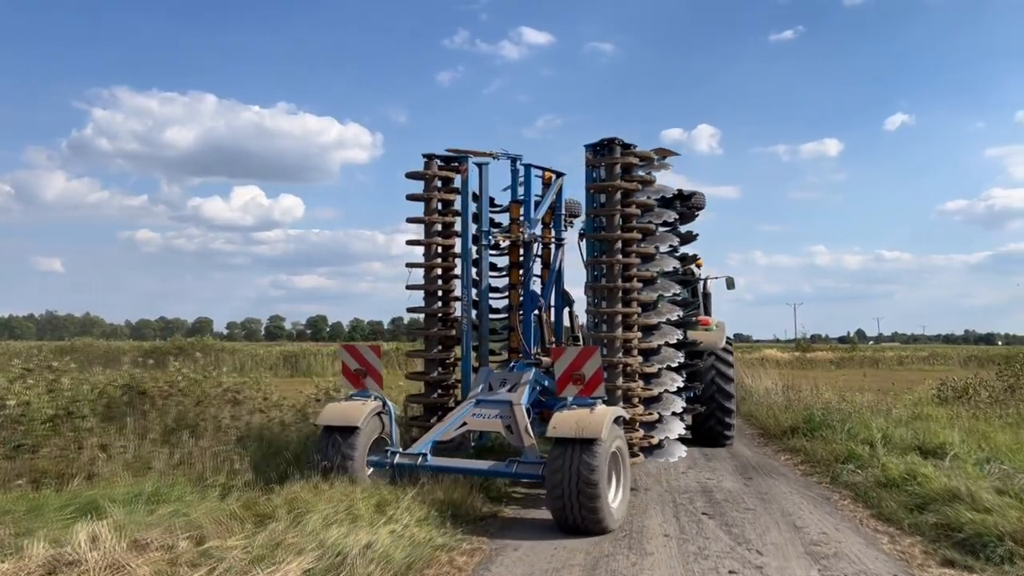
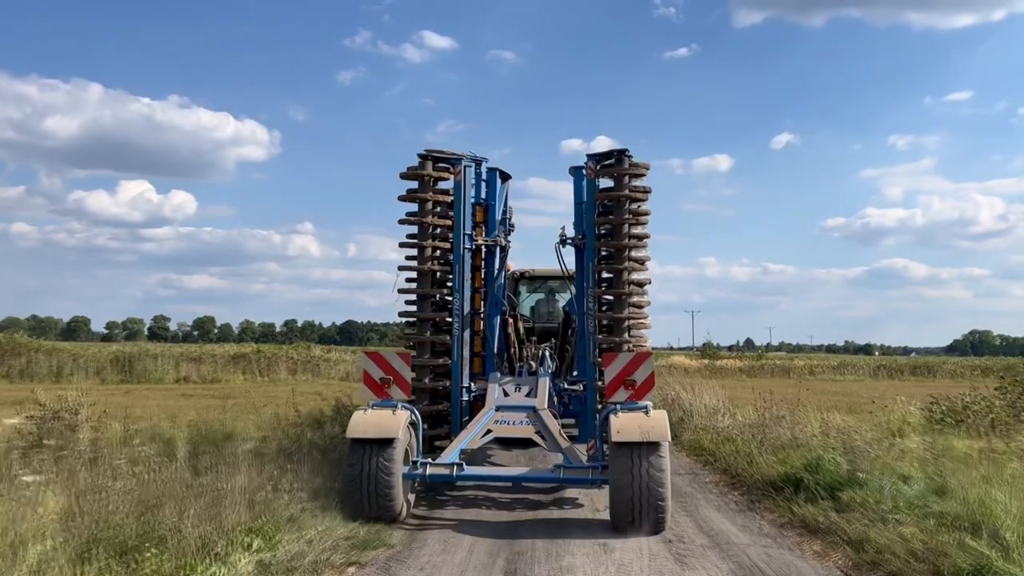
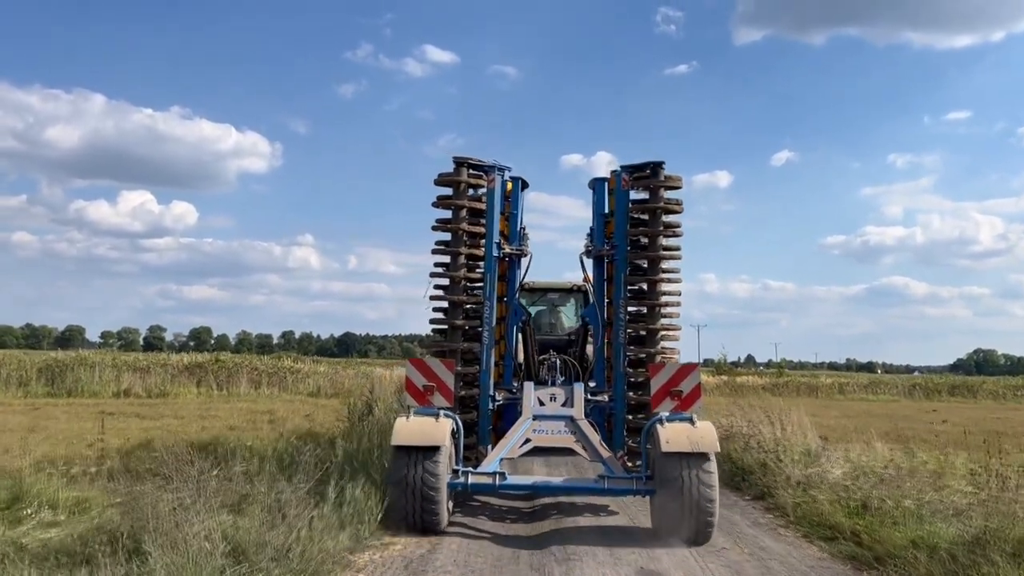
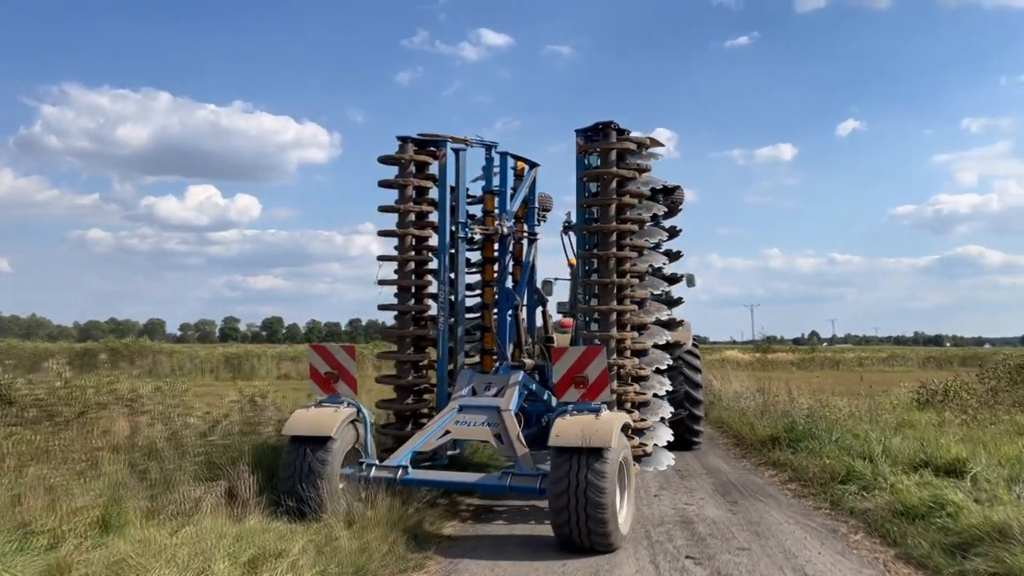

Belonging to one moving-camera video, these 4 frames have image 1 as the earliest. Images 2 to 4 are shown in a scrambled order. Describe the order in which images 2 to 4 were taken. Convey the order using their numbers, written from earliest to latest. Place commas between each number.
4, 2, 3
